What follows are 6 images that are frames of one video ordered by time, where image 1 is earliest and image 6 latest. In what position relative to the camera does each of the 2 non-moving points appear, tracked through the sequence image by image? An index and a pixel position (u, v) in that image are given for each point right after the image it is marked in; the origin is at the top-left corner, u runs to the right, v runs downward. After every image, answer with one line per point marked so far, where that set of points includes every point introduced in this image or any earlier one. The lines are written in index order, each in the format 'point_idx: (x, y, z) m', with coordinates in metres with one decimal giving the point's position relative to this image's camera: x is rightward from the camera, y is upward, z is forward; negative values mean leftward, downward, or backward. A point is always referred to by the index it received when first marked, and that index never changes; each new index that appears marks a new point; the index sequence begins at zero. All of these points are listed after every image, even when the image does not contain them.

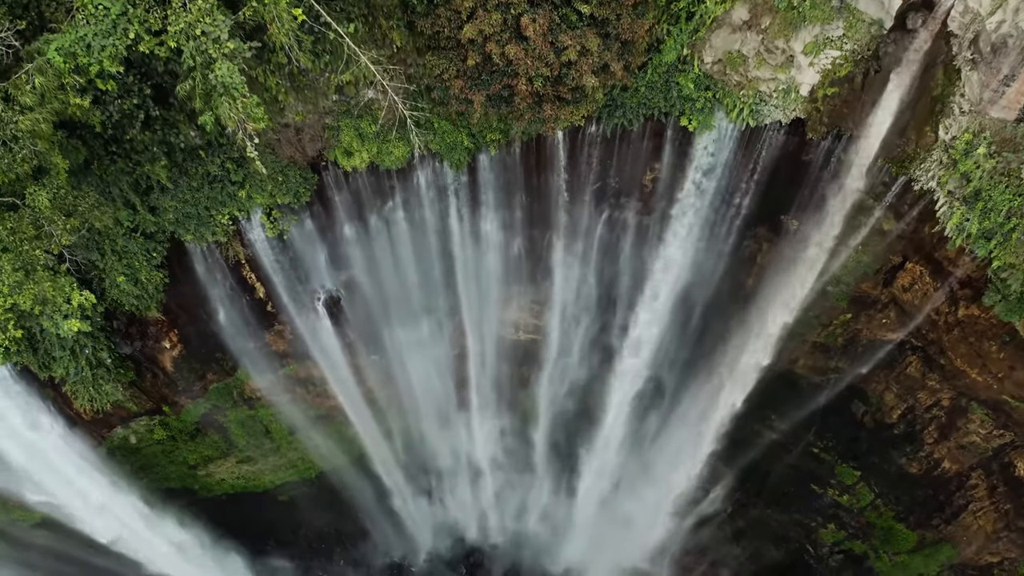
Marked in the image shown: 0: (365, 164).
0: (-2.1, +1.8, +8.6) m
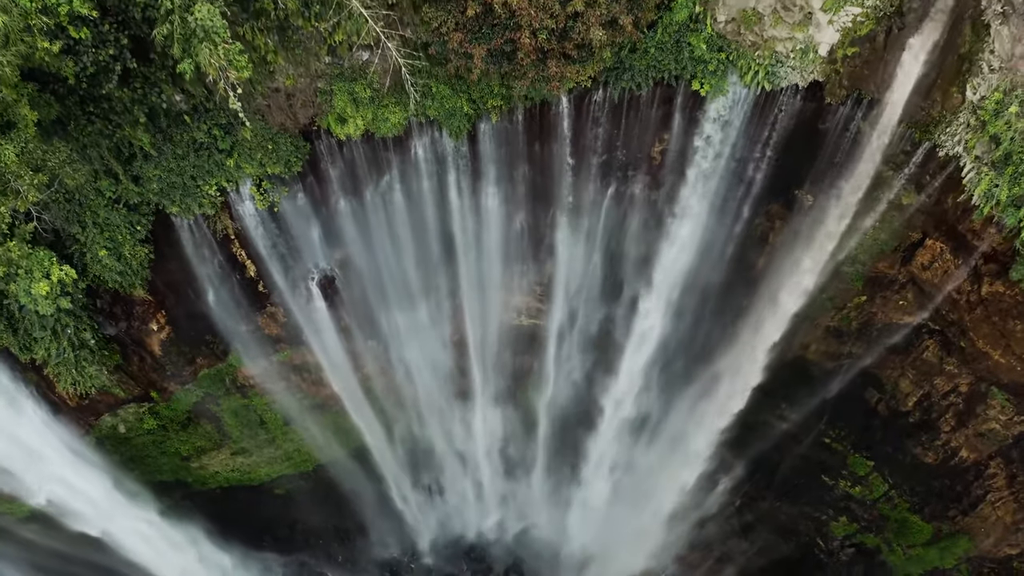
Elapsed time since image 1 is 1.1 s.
0: (-2.1, +2.1, +8.2) m
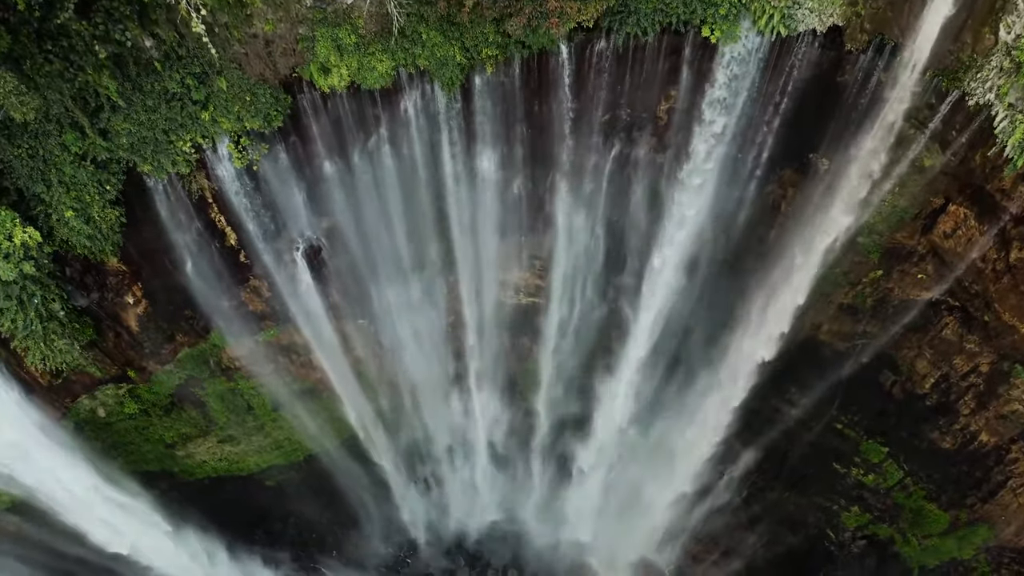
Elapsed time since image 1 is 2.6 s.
0: (-2.1, +2.6, +7.6) m
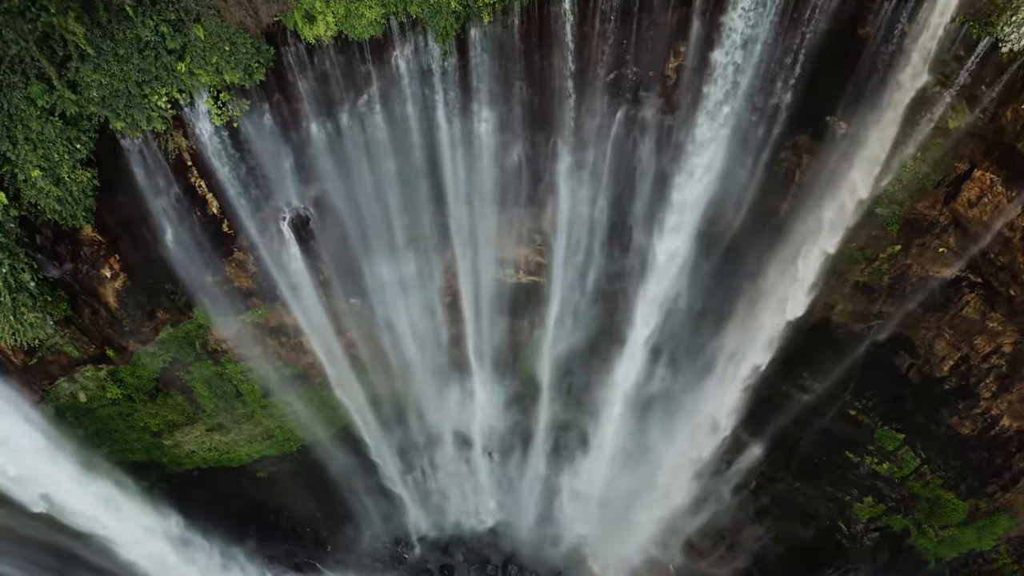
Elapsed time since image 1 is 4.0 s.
0: (-2.1, +3.0, +7.1) m
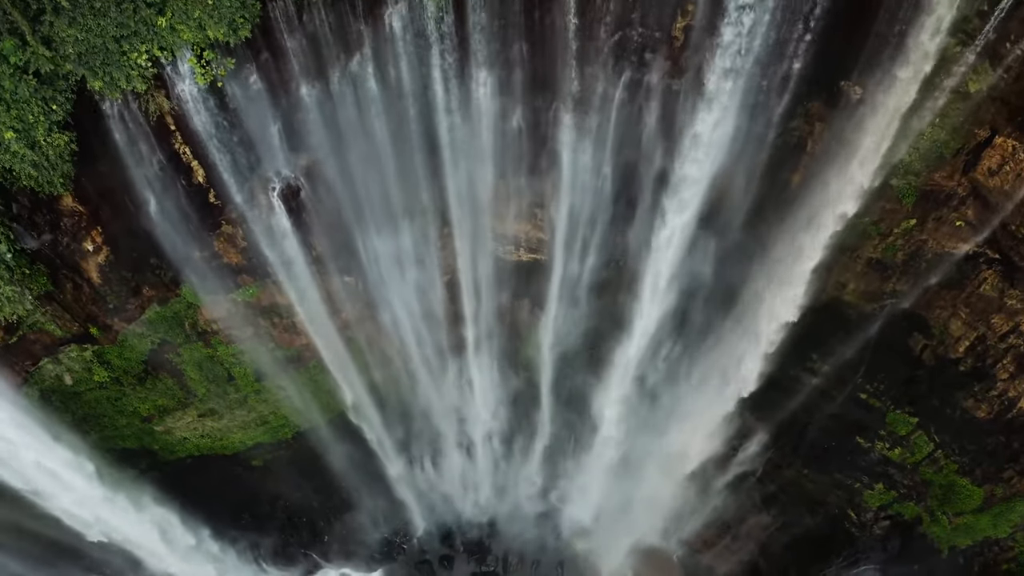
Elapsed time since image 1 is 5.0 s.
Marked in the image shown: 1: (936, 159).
0: (-2.1, +3.3, +6.8) m
1: (+5.4, +1.7, +7.7) m
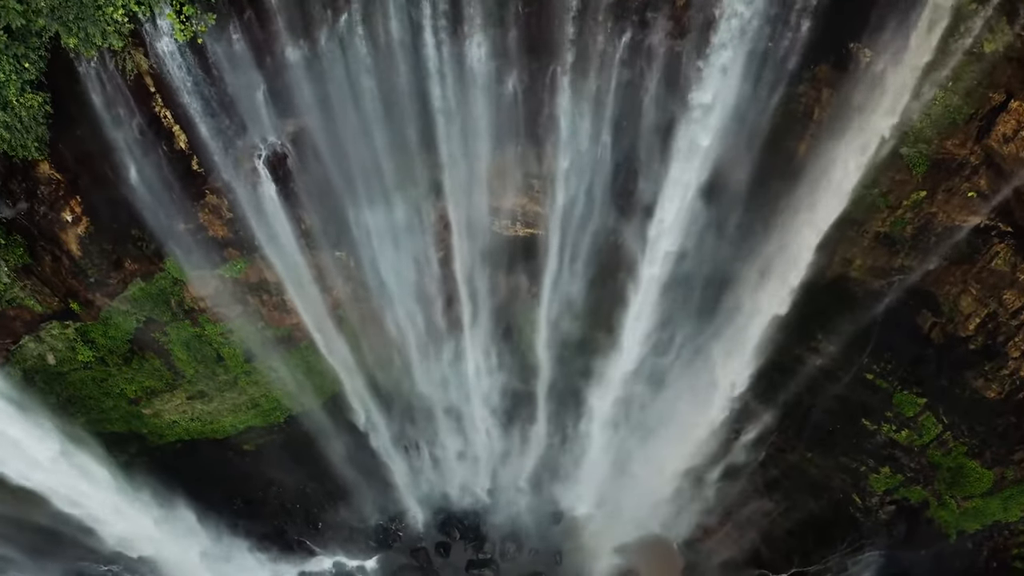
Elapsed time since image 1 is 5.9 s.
0: (-2.2, +3.7, +6.4) m
1: (+5.3, +2.1, +7.3) m
